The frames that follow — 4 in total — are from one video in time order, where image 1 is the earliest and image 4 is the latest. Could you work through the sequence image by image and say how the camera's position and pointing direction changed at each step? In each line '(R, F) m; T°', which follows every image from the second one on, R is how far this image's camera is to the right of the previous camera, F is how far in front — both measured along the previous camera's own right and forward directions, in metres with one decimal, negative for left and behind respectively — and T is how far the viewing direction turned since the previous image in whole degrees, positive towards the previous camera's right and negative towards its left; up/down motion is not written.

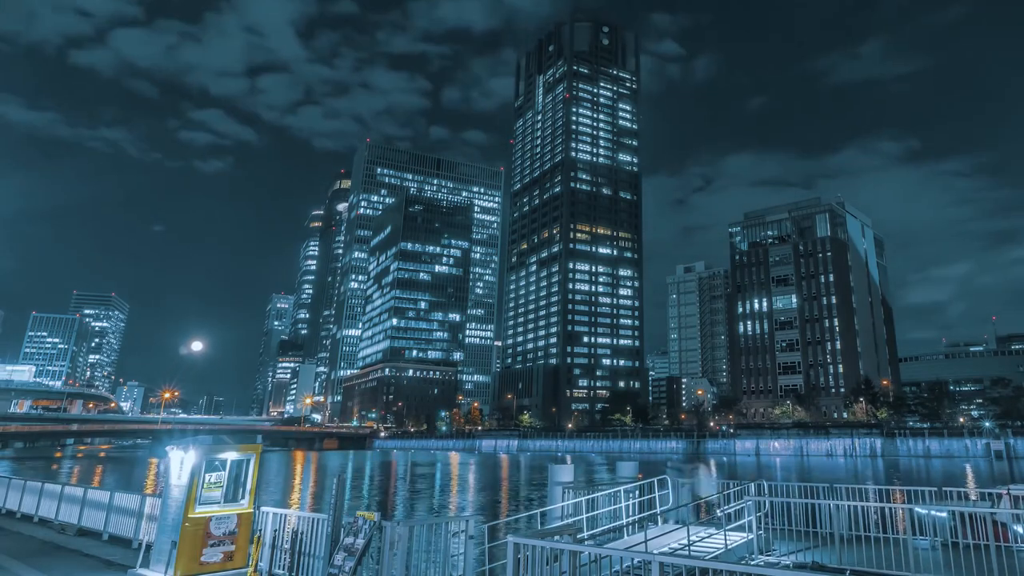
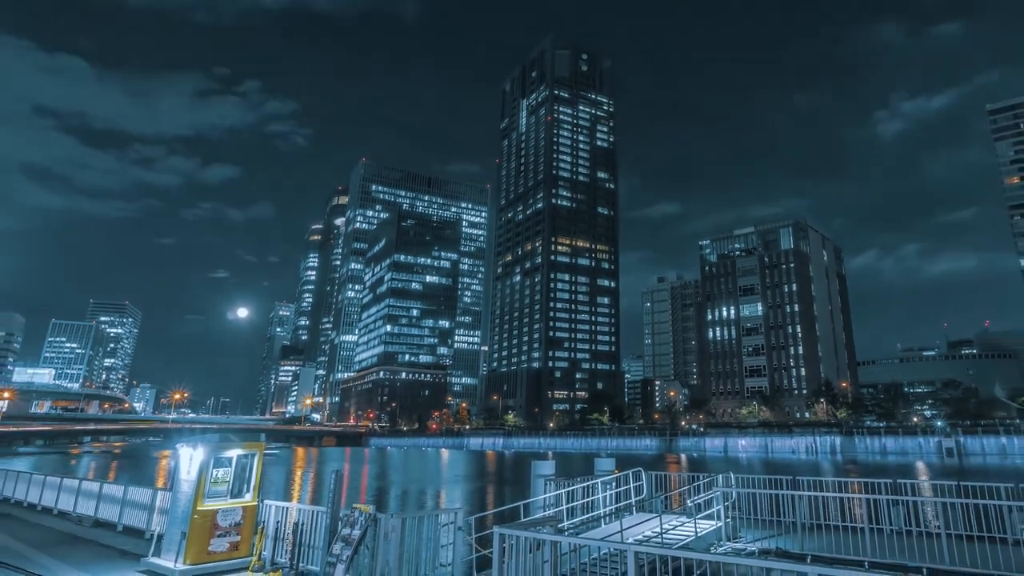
(0.0, -1.2) m; +1°
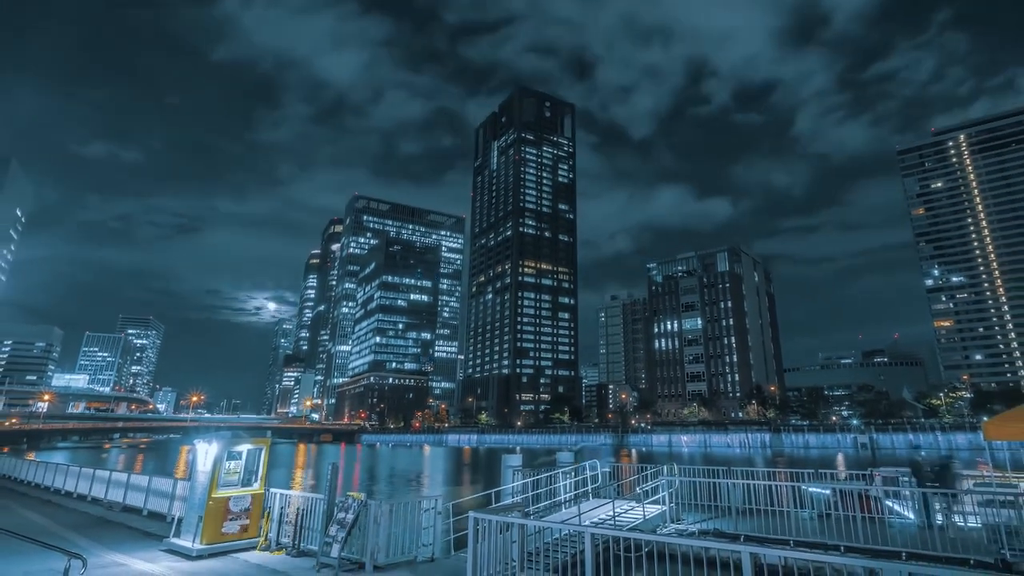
(-0.1, -2.5) m; +3°
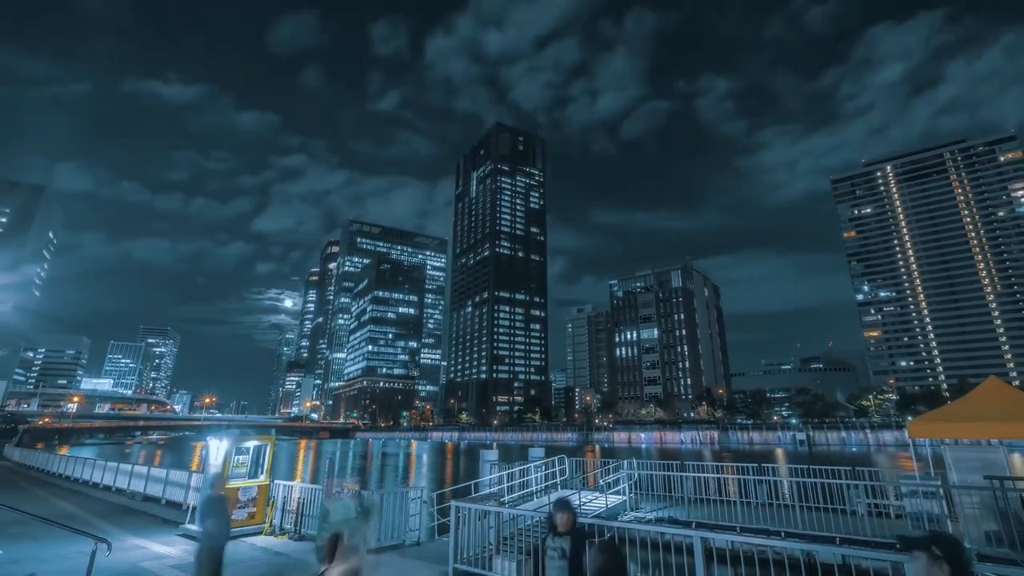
(-0.2, -2.4) m; +3°
